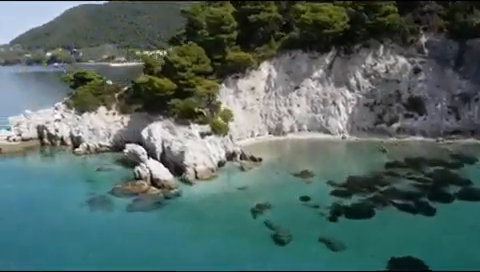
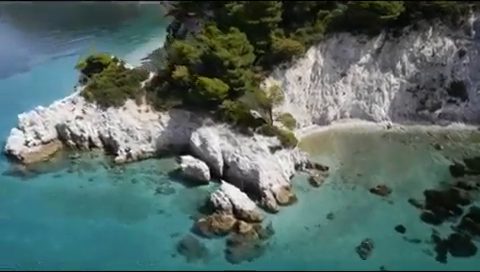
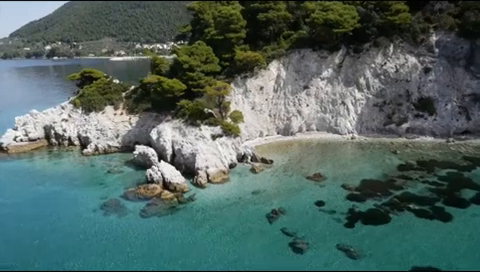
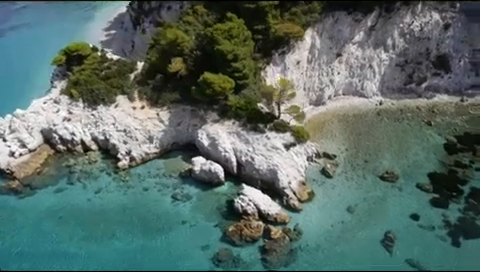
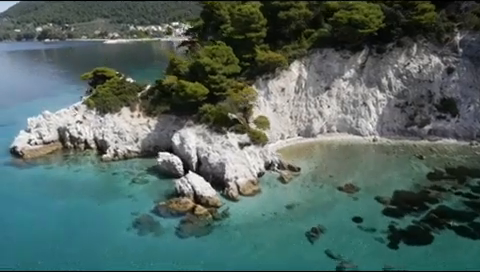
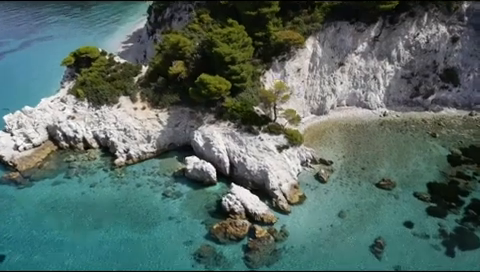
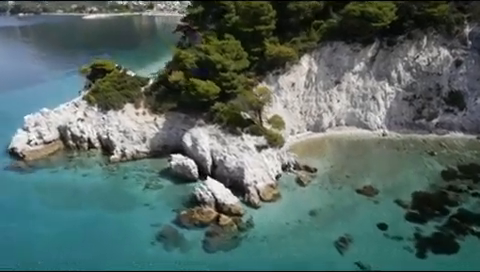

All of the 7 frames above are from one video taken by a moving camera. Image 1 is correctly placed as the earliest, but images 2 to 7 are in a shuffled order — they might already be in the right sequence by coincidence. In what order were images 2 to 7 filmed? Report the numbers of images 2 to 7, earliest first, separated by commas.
3, 5, 7, 2, 6, 4
